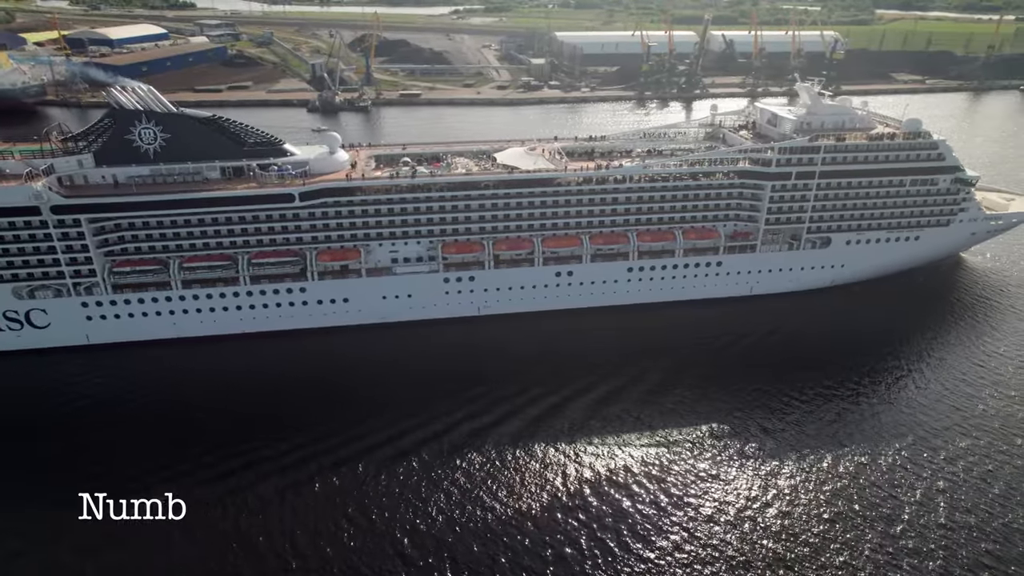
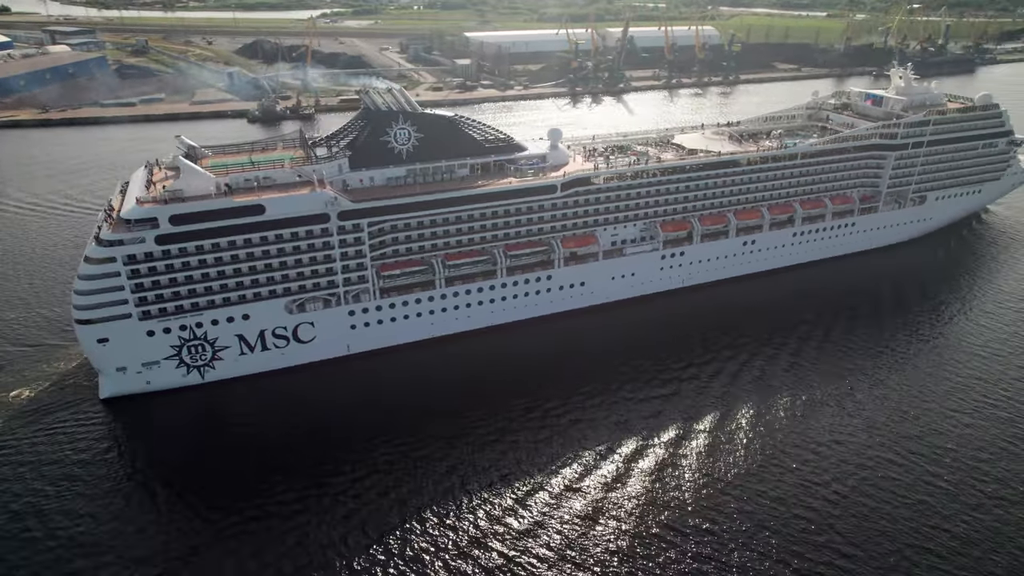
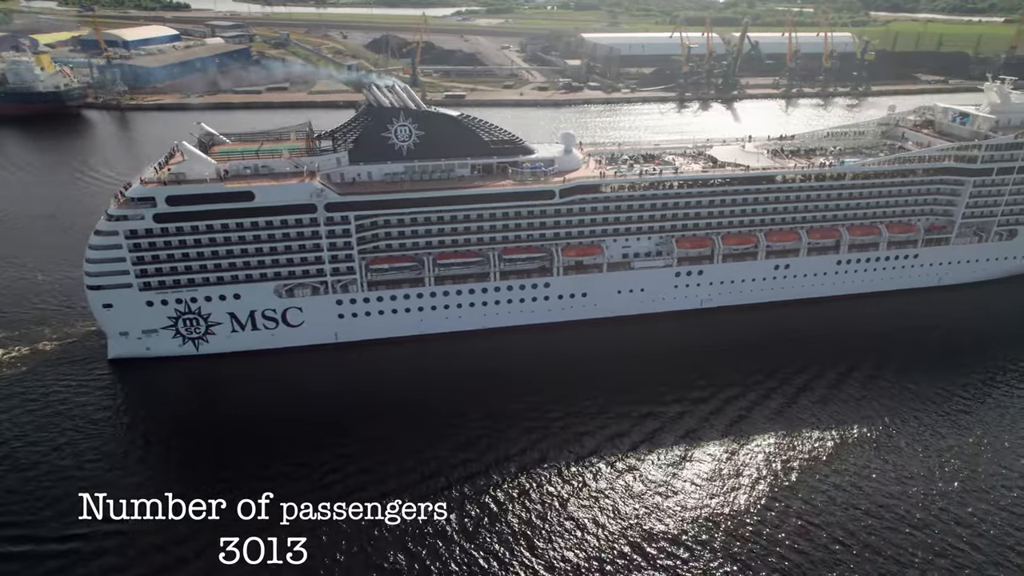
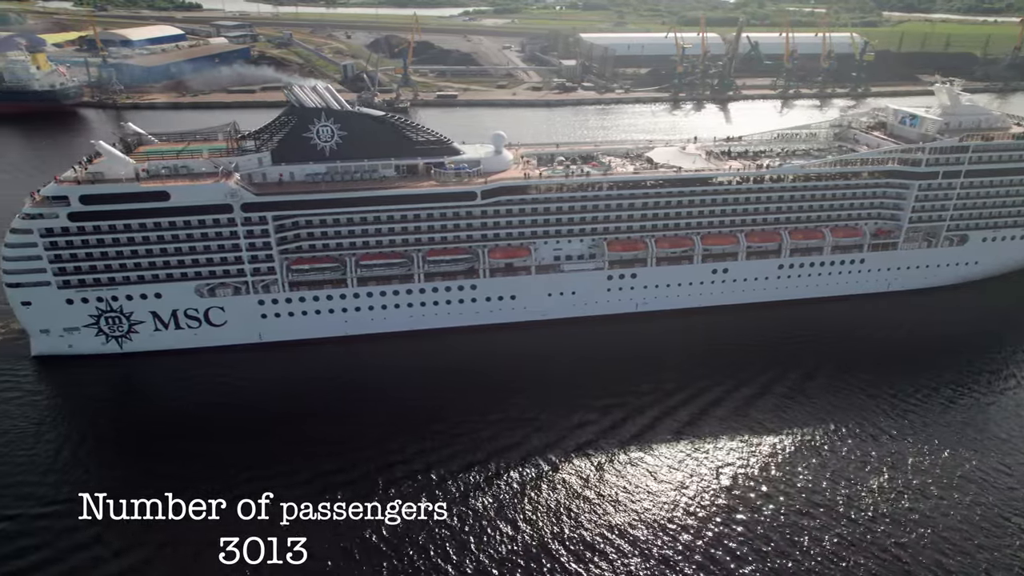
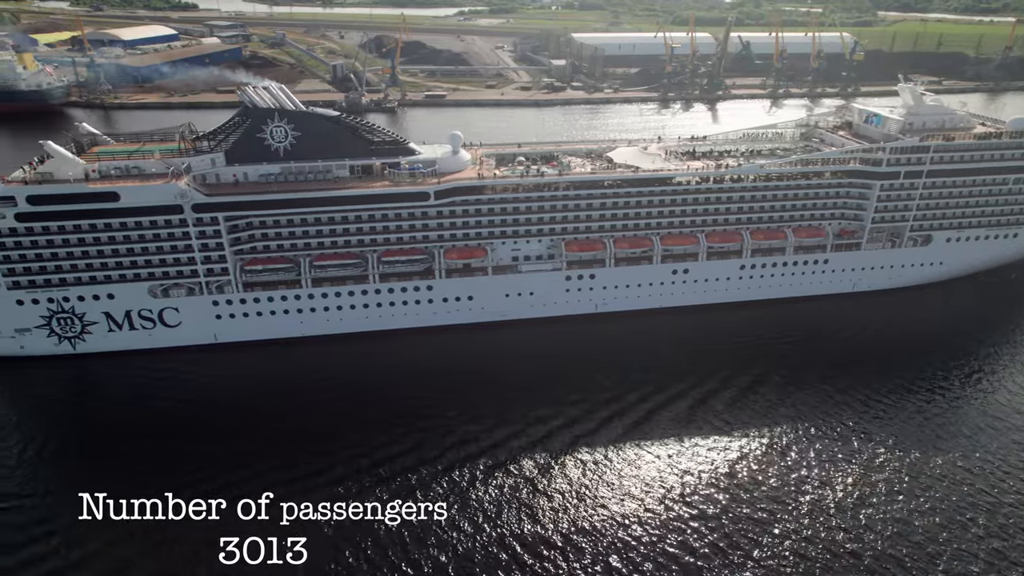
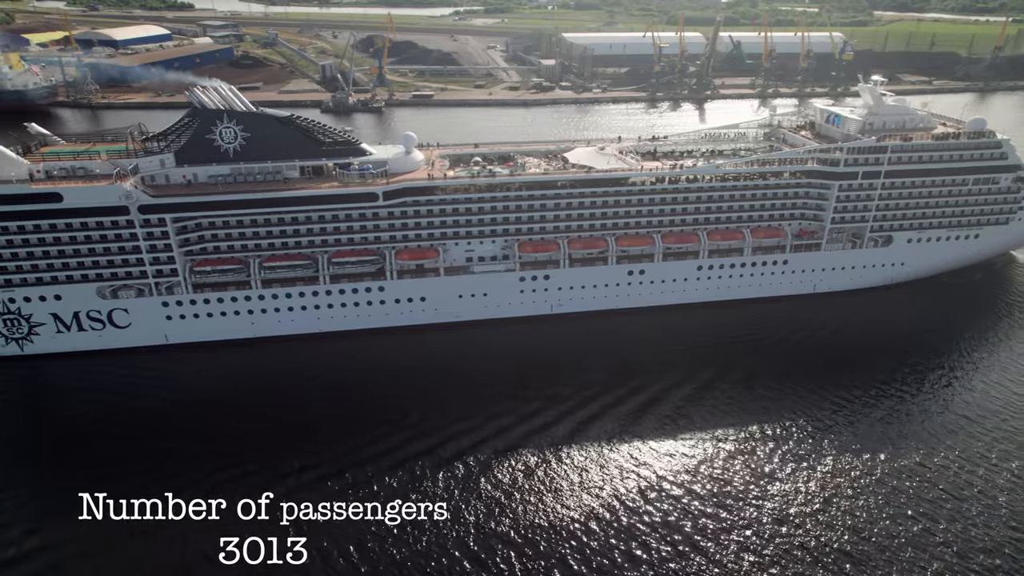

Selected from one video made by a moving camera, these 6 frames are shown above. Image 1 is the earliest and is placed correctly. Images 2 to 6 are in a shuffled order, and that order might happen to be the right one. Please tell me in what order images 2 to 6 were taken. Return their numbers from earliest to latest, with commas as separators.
6, 5, 4, 3, 2
